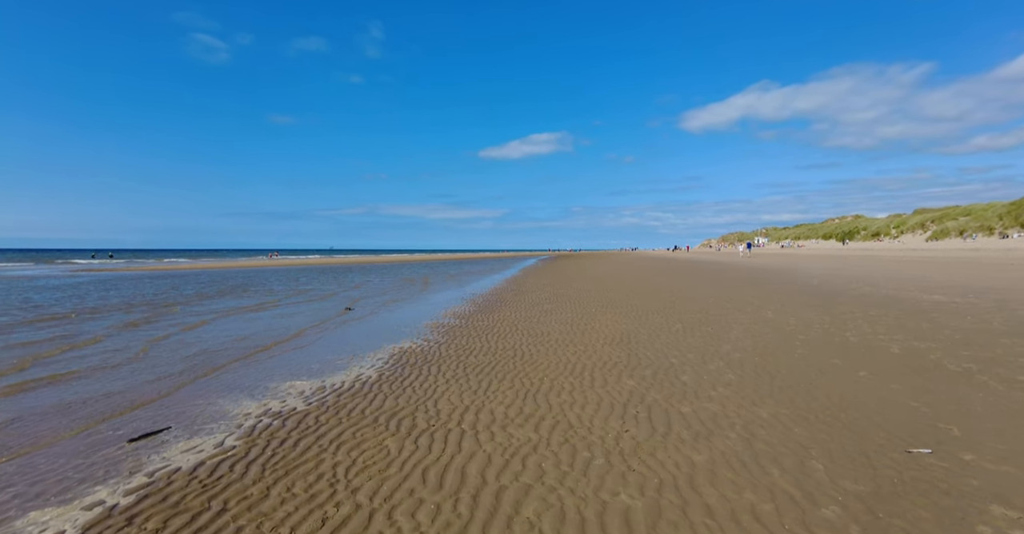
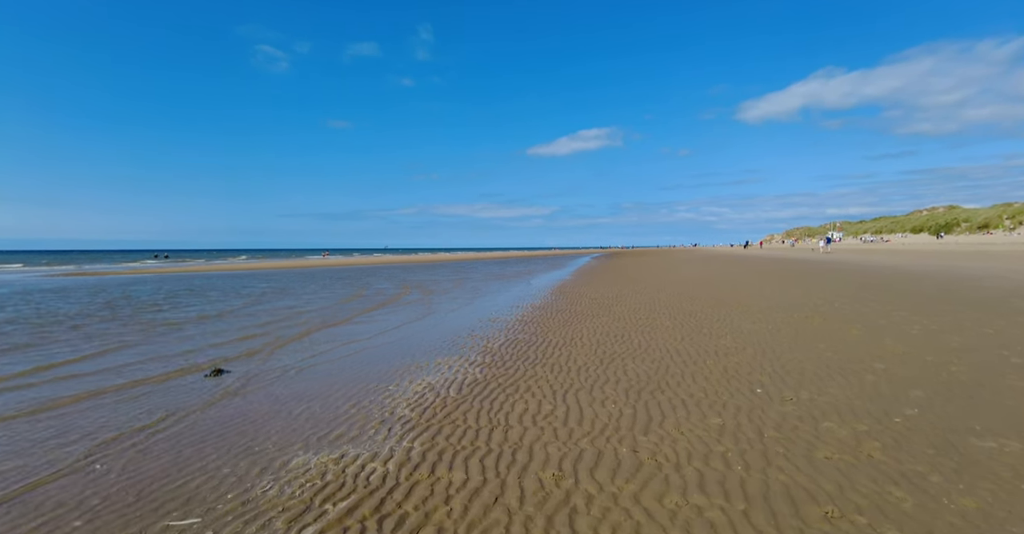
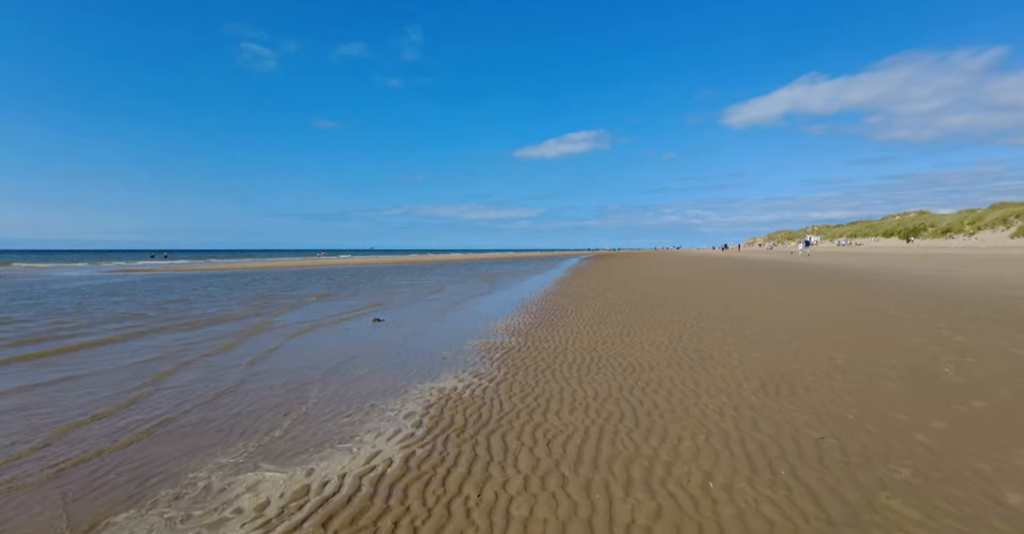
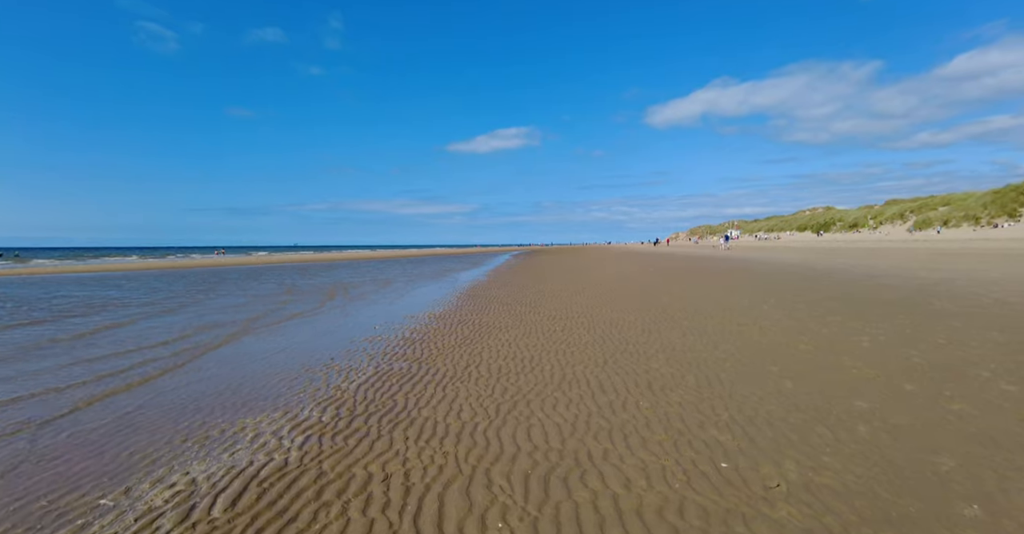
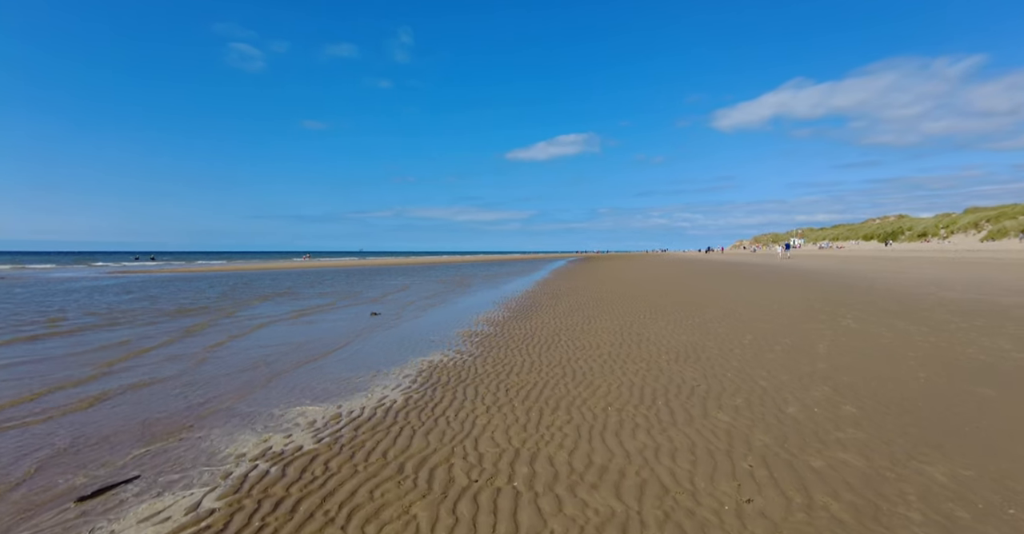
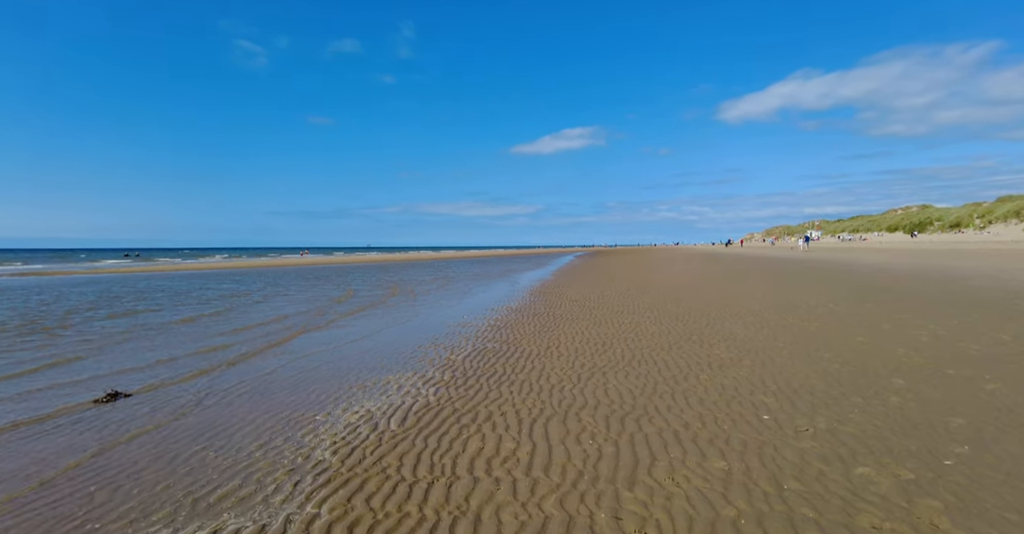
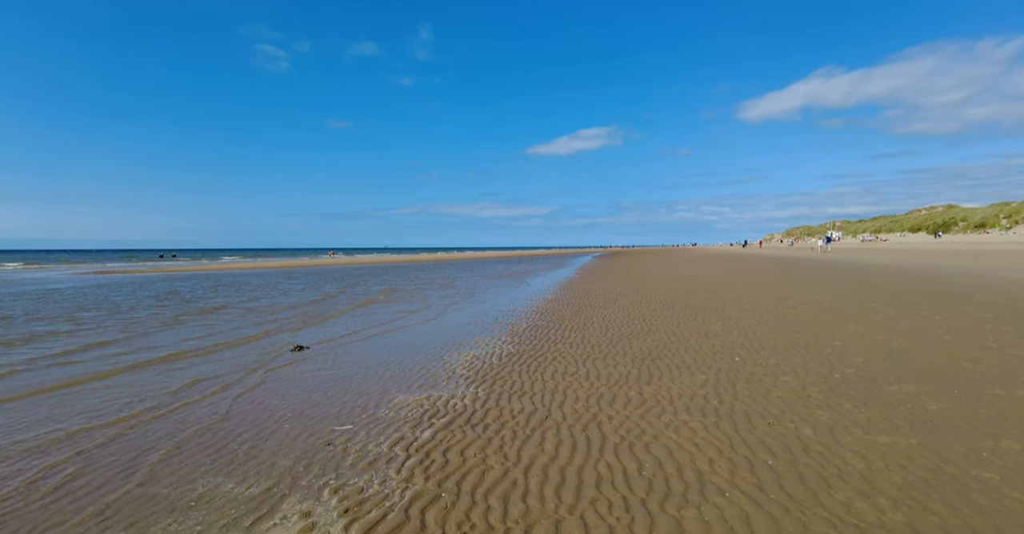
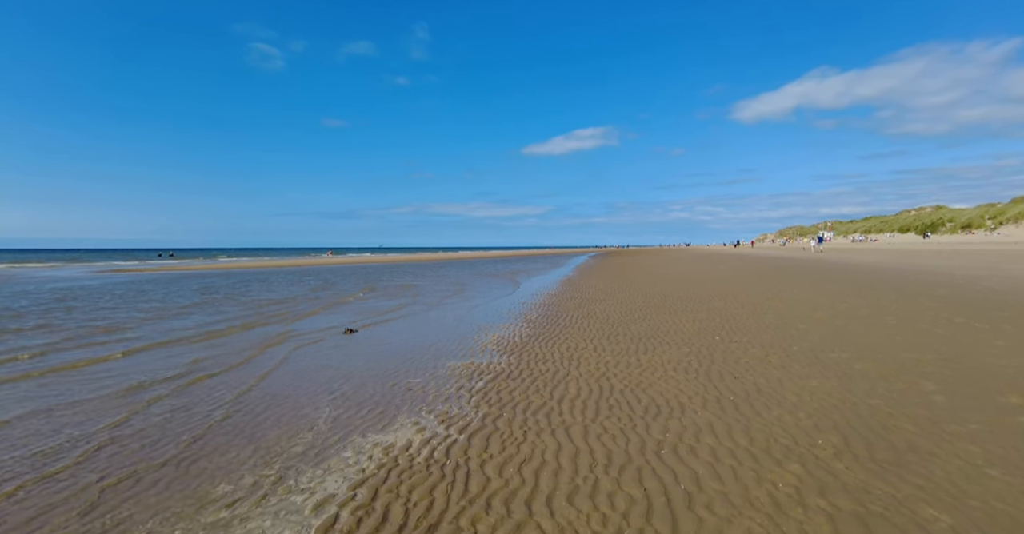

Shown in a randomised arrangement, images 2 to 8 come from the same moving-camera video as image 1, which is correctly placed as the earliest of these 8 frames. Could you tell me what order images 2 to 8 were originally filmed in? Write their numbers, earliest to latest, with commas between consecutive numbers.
5, 3, 8, 7, 2, 6, 4
